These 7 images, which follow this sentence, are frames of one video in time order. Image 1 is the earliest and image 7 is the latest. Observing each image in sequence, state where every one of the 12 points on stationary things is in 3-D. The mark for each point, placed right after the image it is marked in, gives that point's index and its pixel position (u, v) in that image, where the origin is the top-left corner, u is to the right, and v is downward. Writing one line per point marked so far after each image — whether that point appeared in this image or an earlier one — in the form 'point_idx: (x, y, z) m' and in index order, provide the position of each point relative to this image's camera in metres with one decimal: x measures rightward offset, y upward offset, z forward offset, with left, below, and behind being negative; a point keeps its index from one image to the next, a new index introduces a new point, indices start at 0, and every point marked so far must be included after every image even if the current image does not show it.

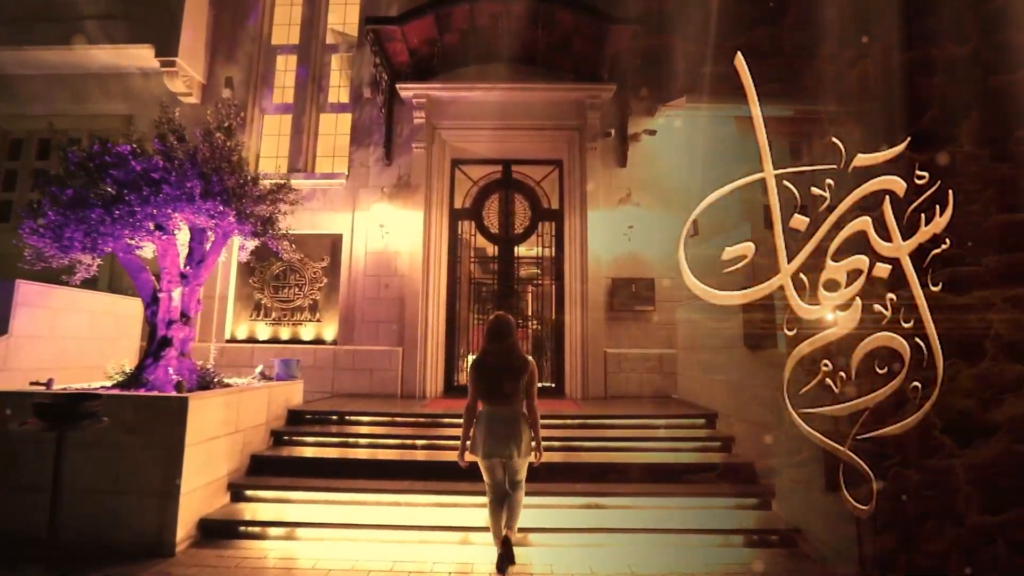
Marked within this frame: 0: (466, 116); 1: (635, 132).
0: (-0.8, +2.6, +7.1) m
1: (+1.8, +2.3, +7.0) m
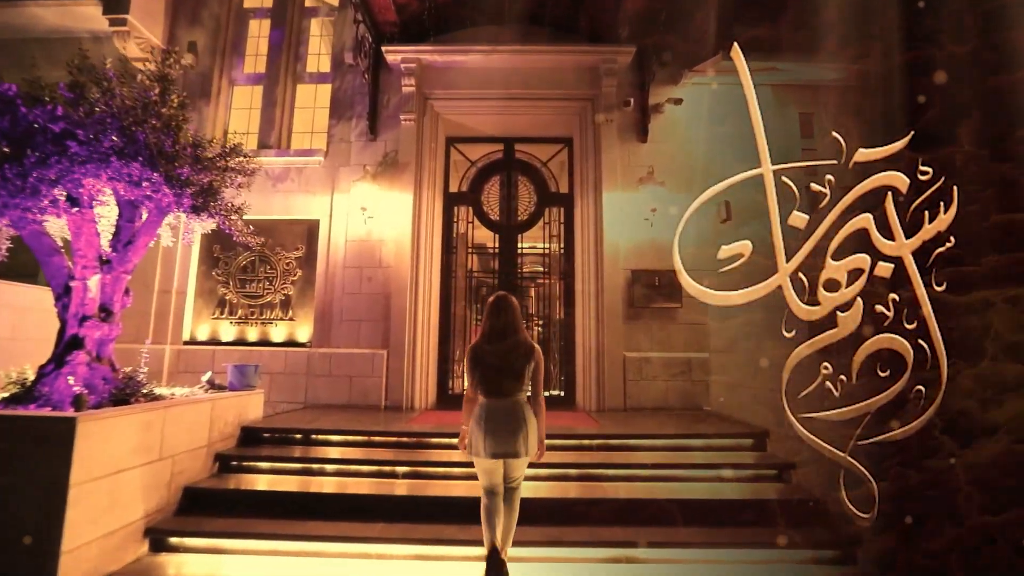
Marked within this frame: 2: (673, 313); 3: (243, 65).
0: (-0.7, +2.7, +6.2) m
1: (+1.9, +2.4, +6.1) m
2: (+2.0, -0.3, +5.7) m
3: (-3.8, +3.2, +6.7) m
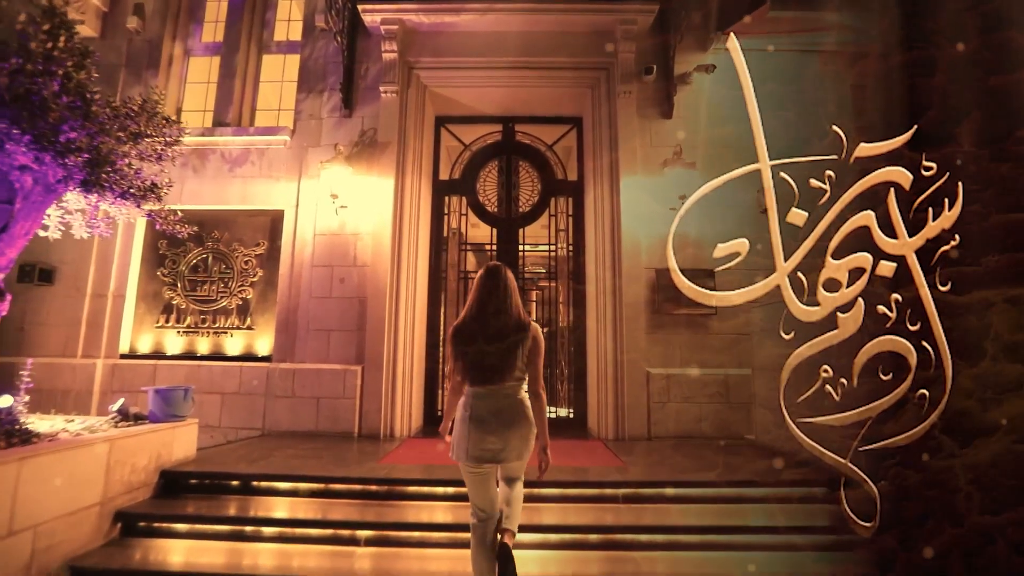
0: (-0.7, +2.6, +5.2) m
1: (+1.9, +2.4, +5.2) m
2: (+2.0, -0.3, +4.8) m
3: (-3.8, +3.1, +5.8) m
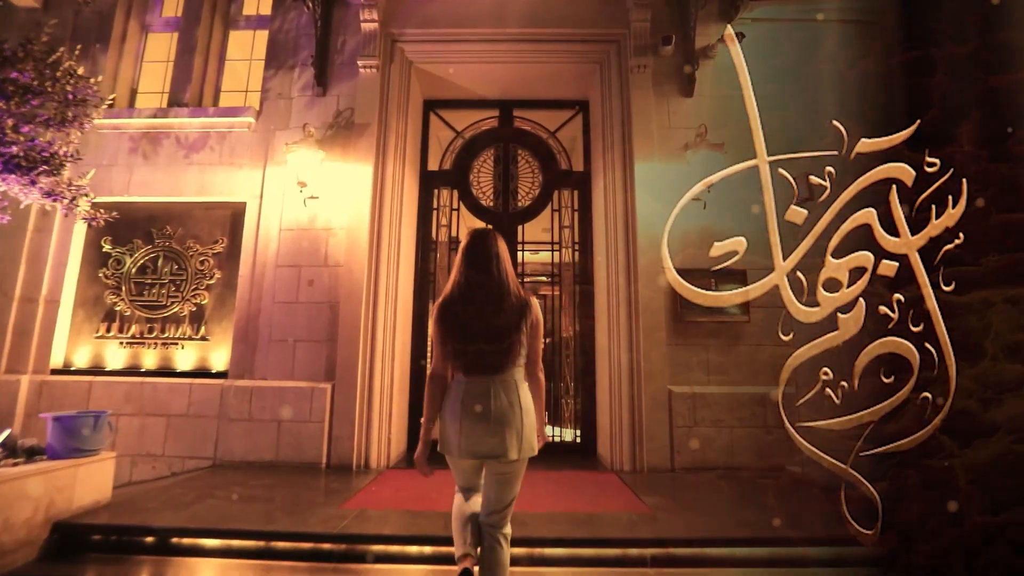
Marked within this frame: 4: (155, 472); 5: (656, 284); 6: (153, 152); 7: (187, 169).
0: (-0.8, +2.6, +4.6) m
1: (+1.9, +2.3, +4.5) m
2: (+2.0, -0.3, +4.1) m
3: (-3.9, +3.1, +5.1) m
4: (-3.0, -1.5, +3.9) m
5: (+1.3, 0.0, +4.1) m
6: (-3.5, +1.3, +4.5) m
7: (-3.1, +1.1, +4.5) m
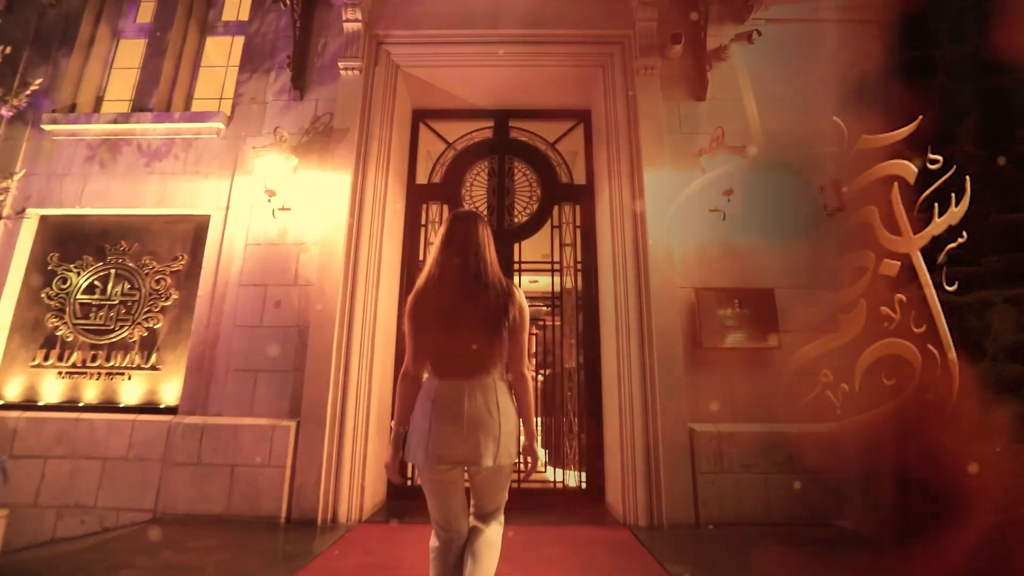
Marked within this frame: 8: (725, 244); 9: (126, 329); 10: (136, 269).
0: (-0.8, +2.4, +4.3) m
1: (+1.8, +2.2, +4.1) m
2: (+1.9, -0.5, +3.5) m
3: (-3.9, +2.8, +4.8) m
4: (-3.0, -1.7, +3.3) m
5: (+1.2, -0.1, +3.6) m
6: (-3.5, +1.1, +4.1) m
7: (-3.2, +0.9, +4.0) m
8: (+1.7, +0.4, +3.7) m
9: (-3.1, -0.3, +3.8) m
10: (-3.2, +0.2, +3.9) m
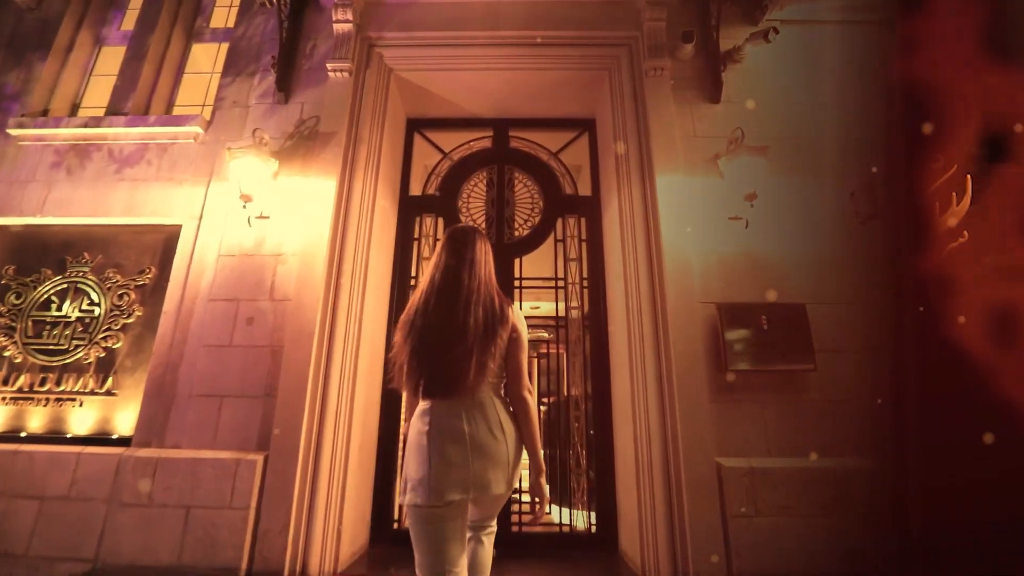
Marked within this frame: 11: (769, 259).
0: (-0.8, +2.2, +4.0) m
1: (+1.8, +2.0, +3.9) m
2: (+1.9, -0.6, +3.1) m
3: (-3.9, +2.7, +4.6) m
4: (-3.0, -1.8, +2.8) m
5: (+1.2, -0.2, +3.2) m
6: (-3.5, +1.0, +3.8) m
7: (-3.2, +0.8, +3.7) m
8: (+1.7, +0.3, +3.4) m
9: (-3.1, -0.4, +3.4) m
10: (-3.2, 0.0, +3.6) m
11: (+1.9, +0.2, +3.3) m
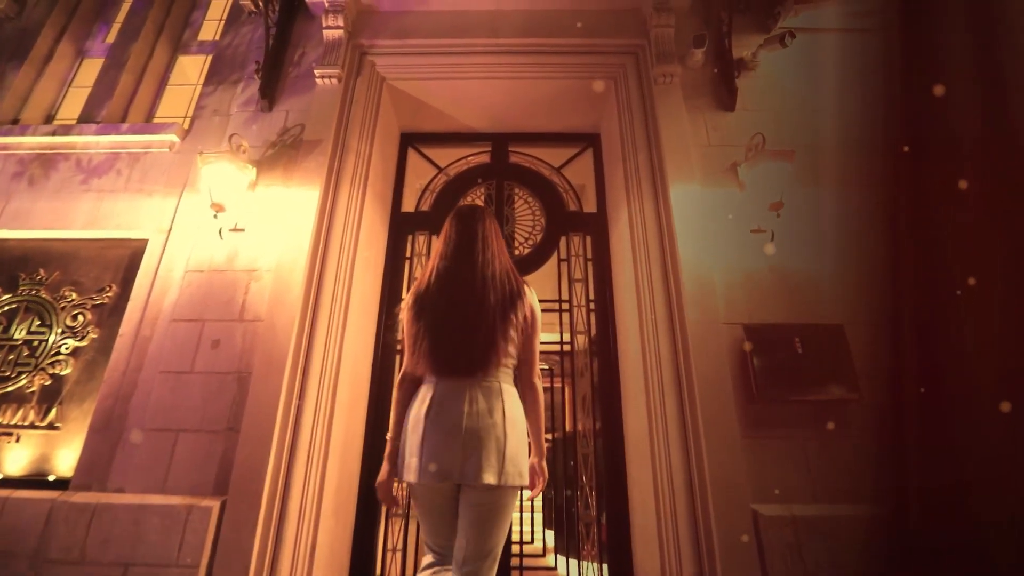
0: (-0.8, +2.1, +3.8) m
1: (+1.8, +1.8, +3.7) m
2: (+1.9, -0.7, +2.8) m
3: (-3.9, +2.4, +4.4) m
4: (-3.0, -1.8, +2.3) m
5: (+1.2, -0.3, +2.8) m
6: (-3.5, +0.8, +3.5) m
7: (-3.2, +0.7, +3.4) m
8: (+1.7, +0.1, +3.0) m
9: (-3.1, -0.6, +3.0) m
10: (-3.2, -0.1, +3.2) m
11: (+1.9, +0.1, +3.0) m
